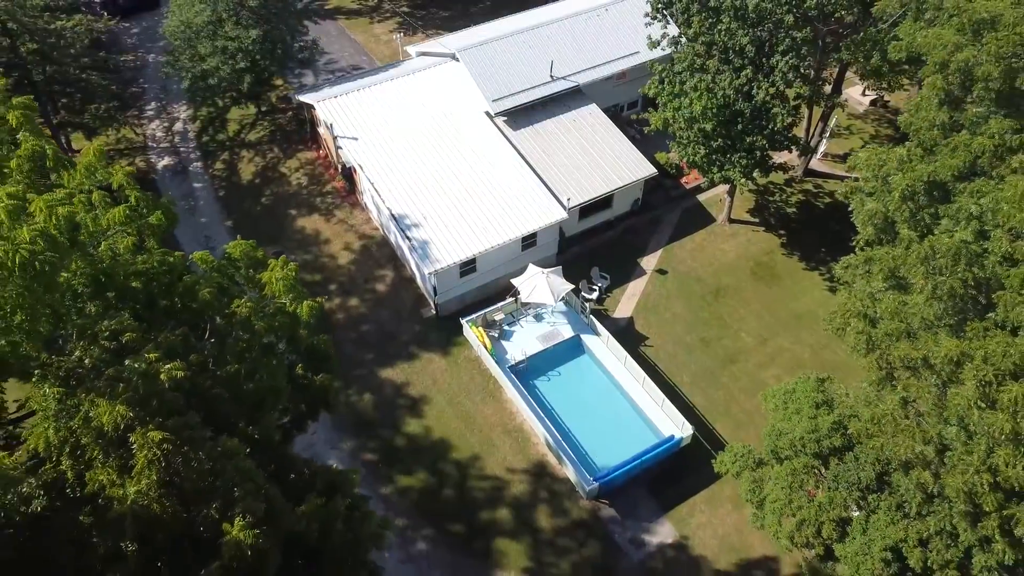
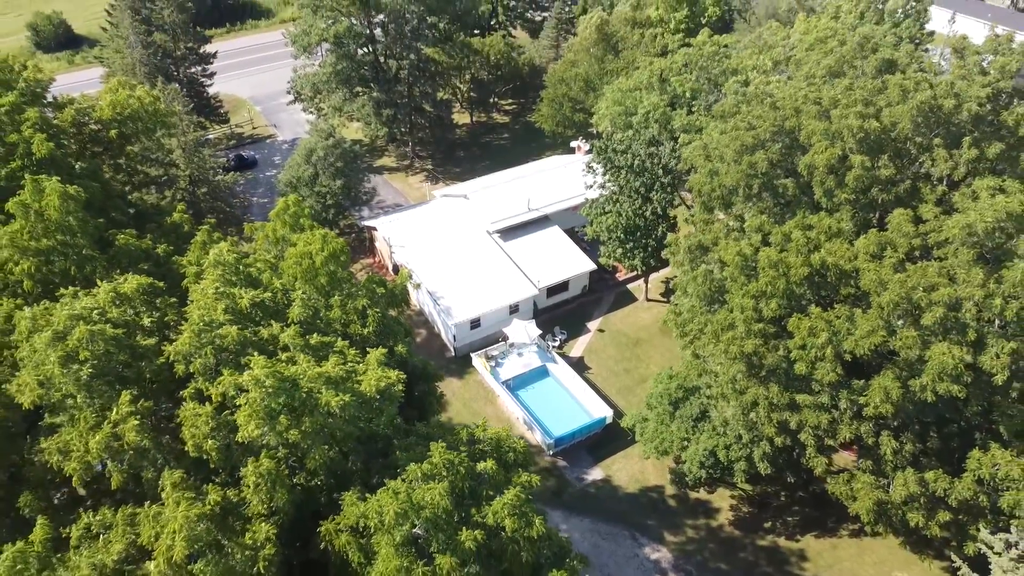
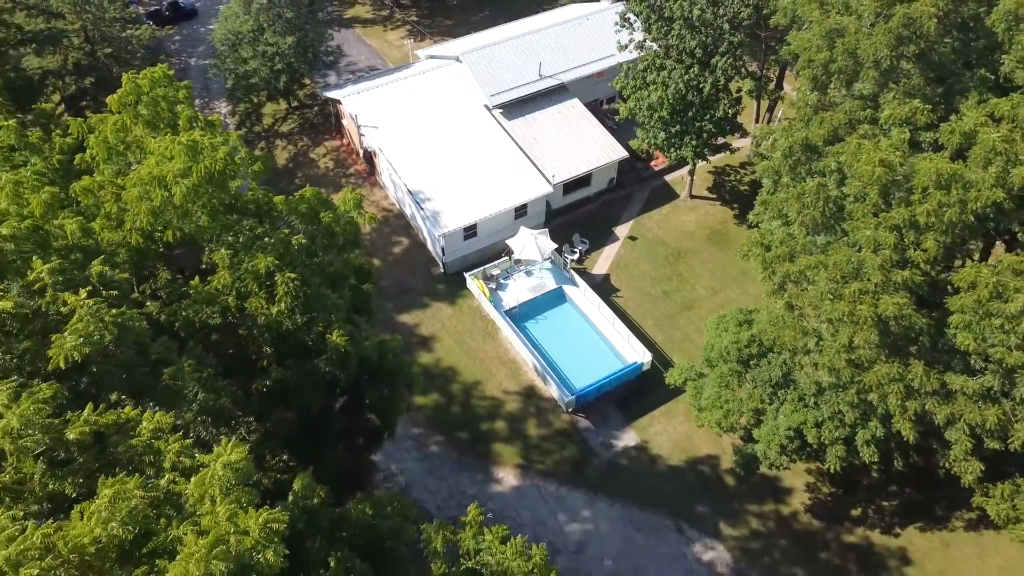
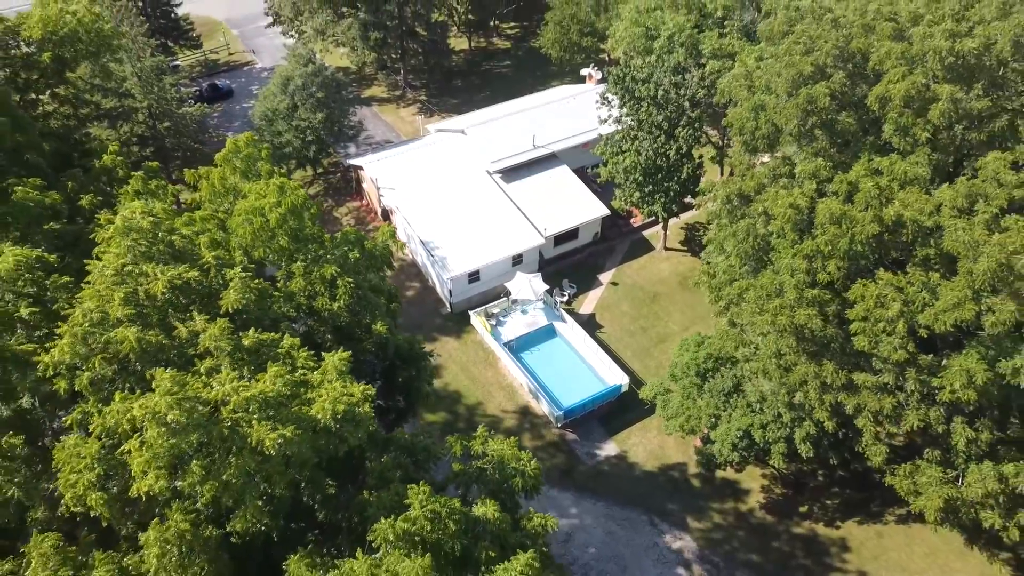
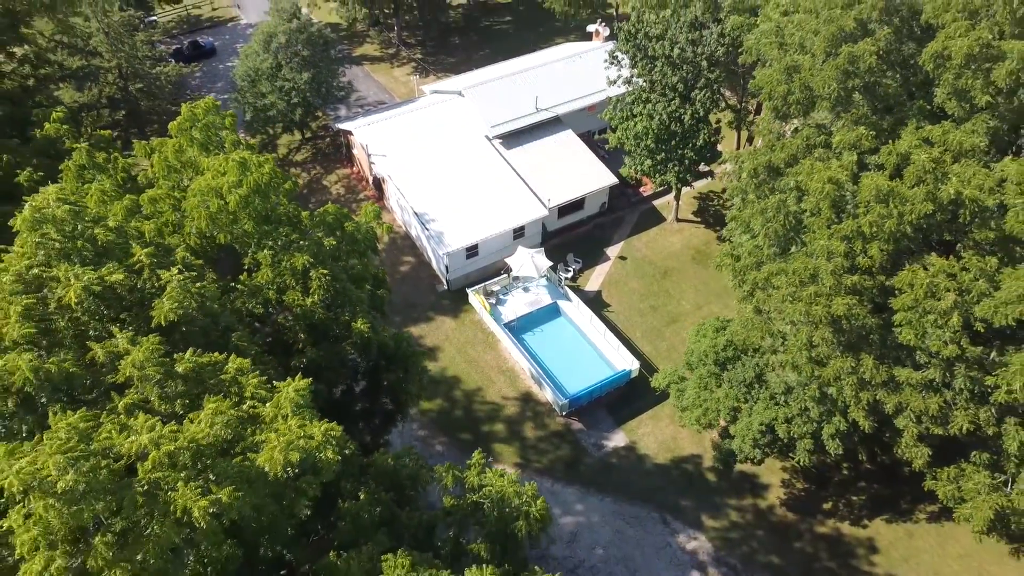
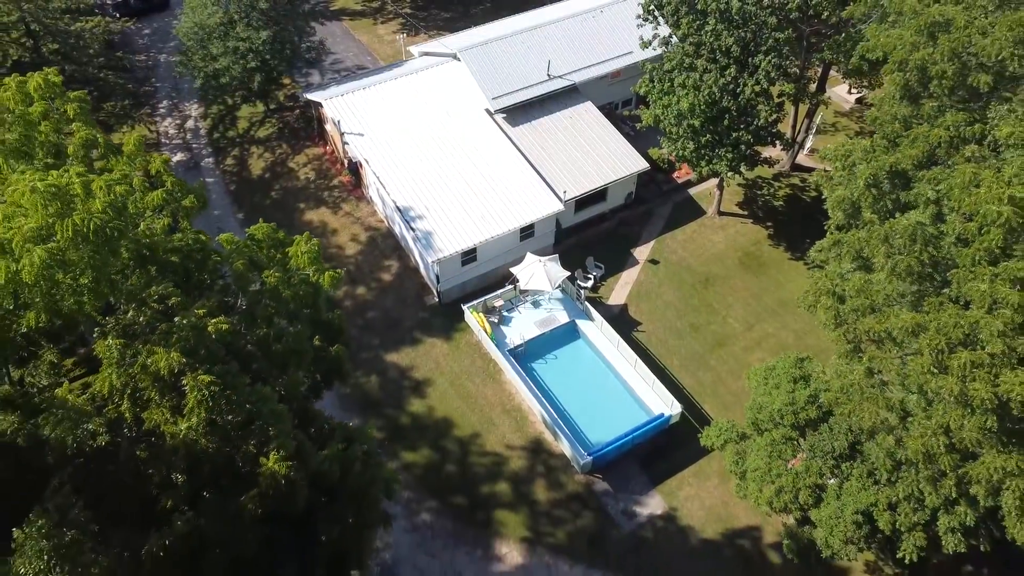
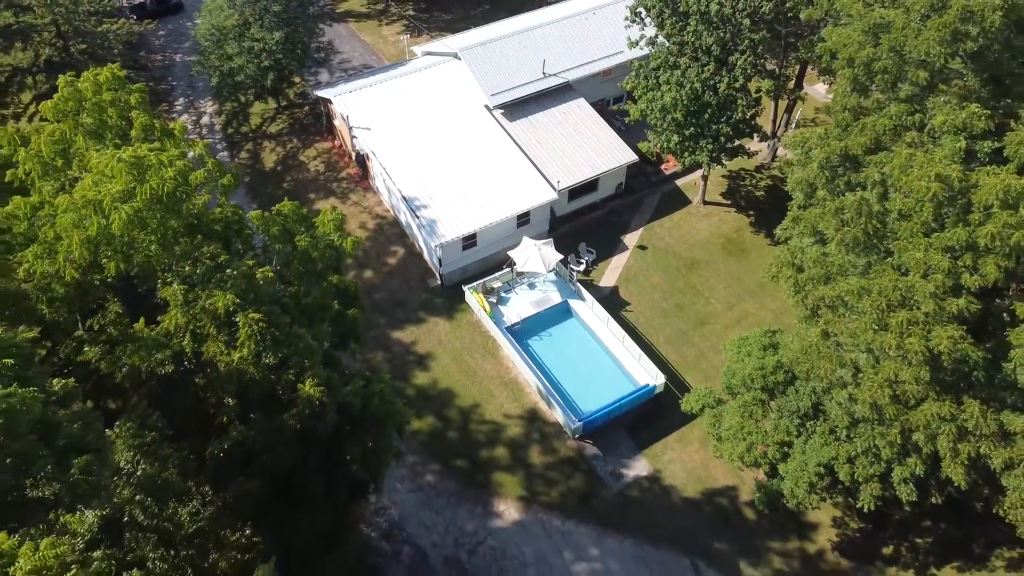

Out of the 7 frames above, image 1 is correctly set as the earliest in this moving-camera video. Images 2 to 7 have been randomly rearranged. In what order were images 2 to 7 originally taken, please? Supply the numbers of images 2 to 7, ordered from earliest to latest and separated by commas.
6, 7, 3, 5, 4, 2
